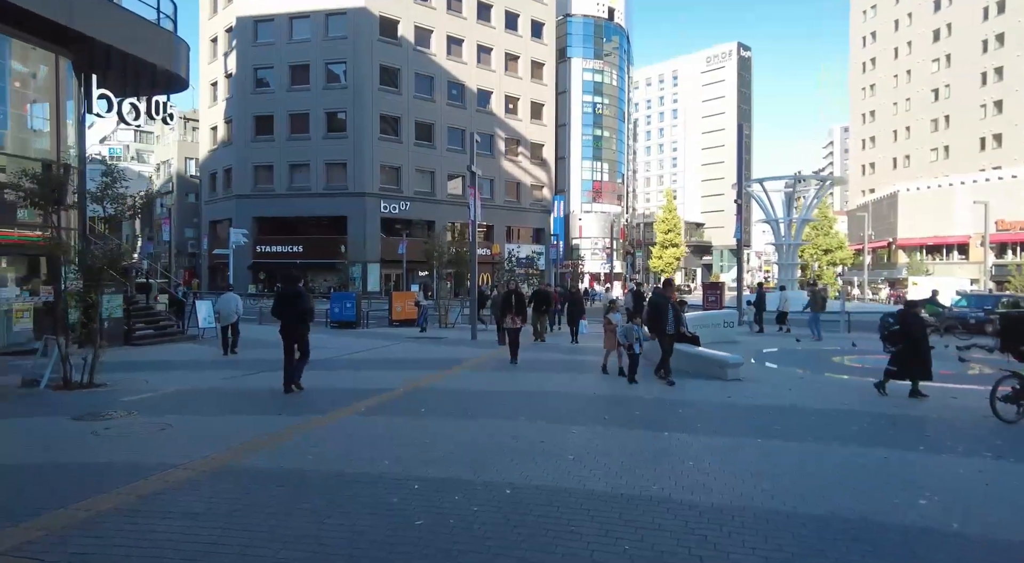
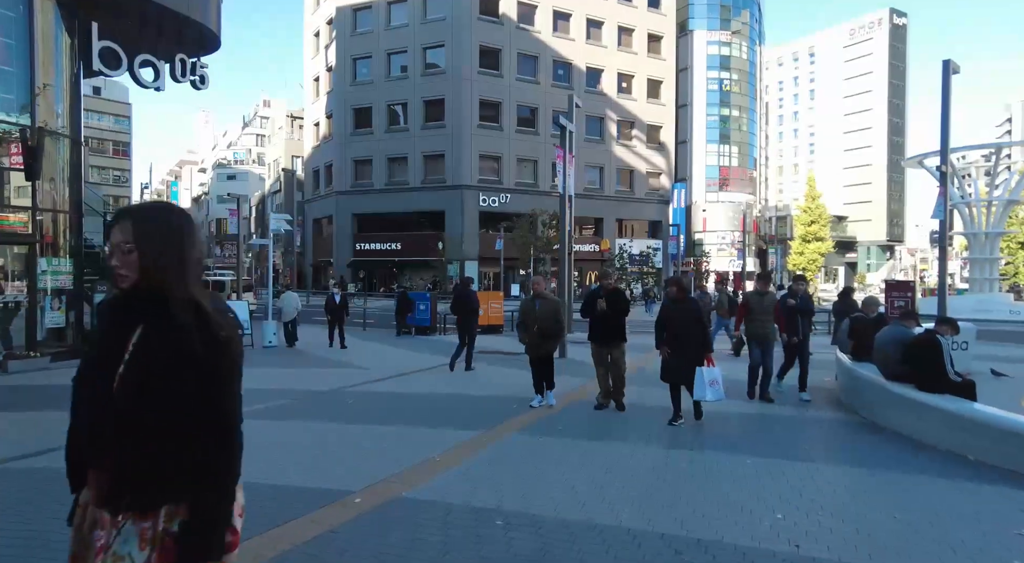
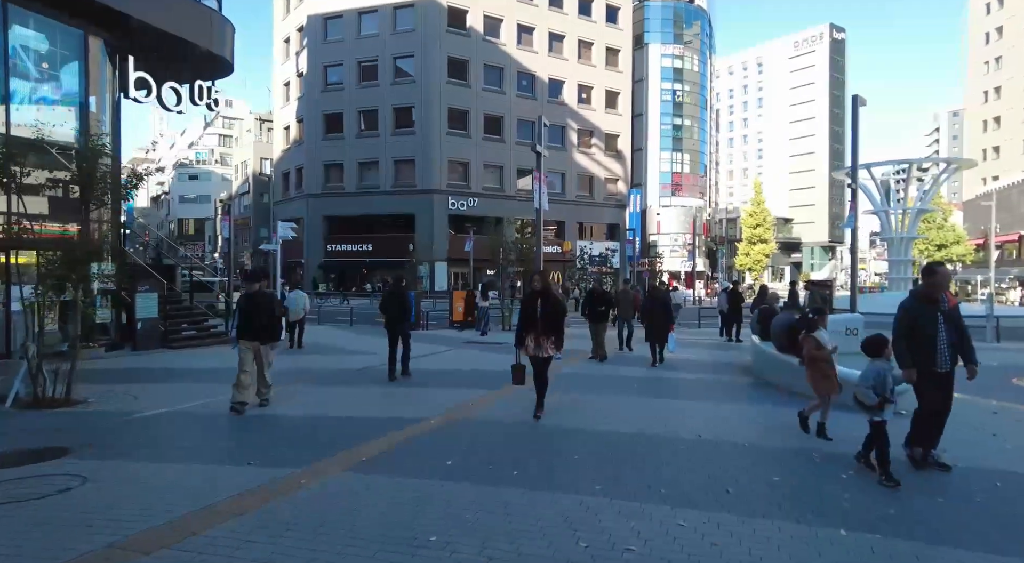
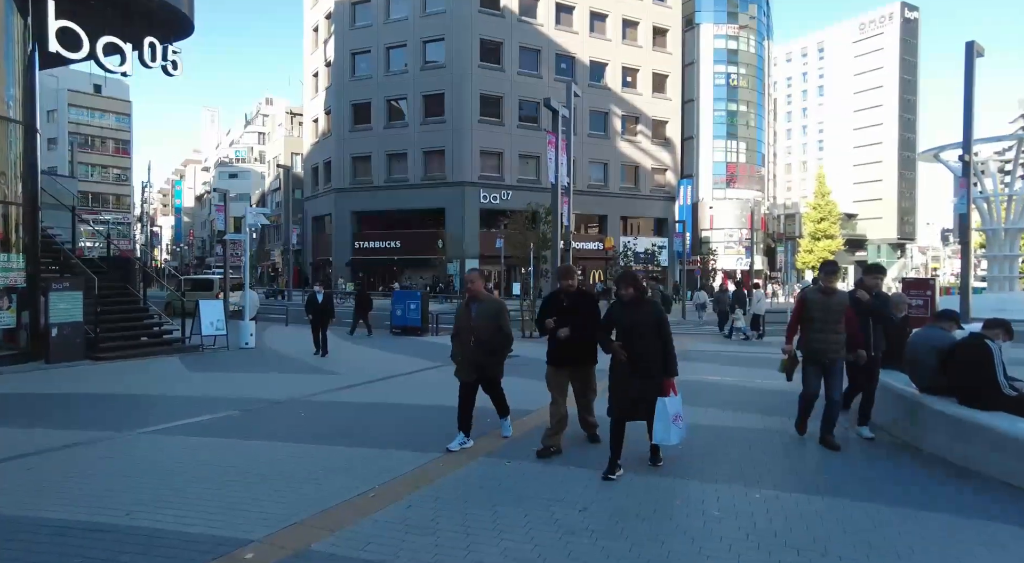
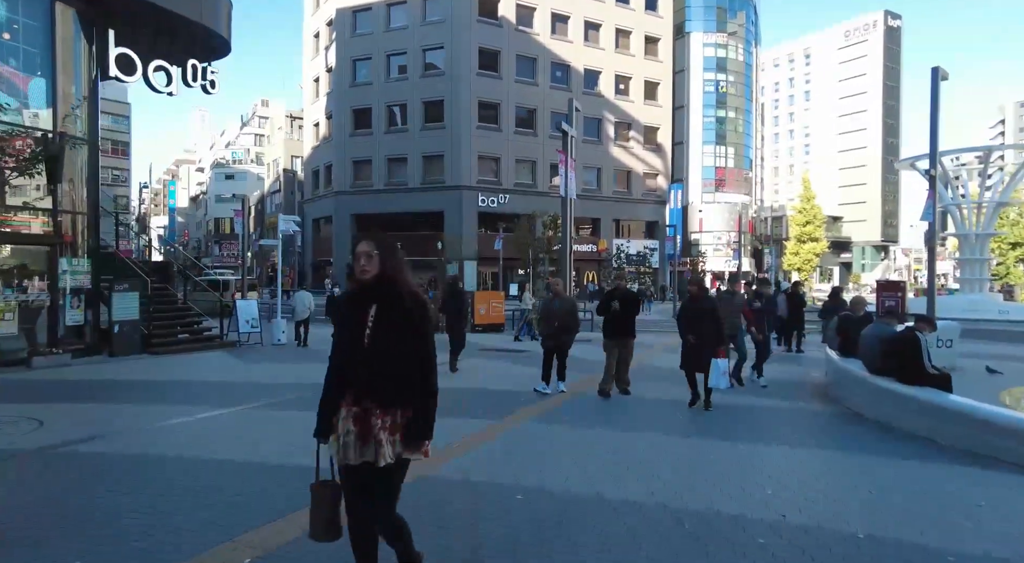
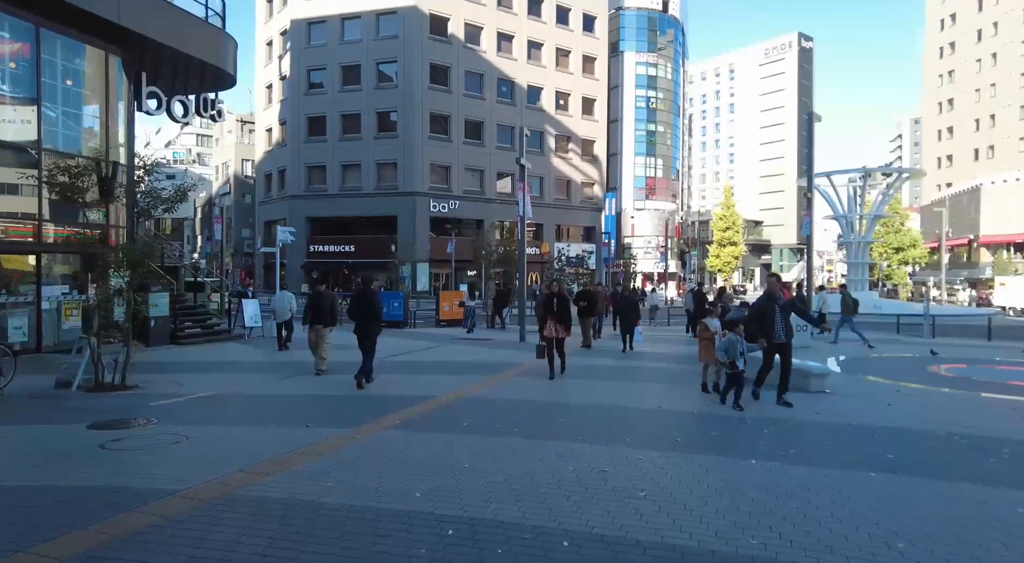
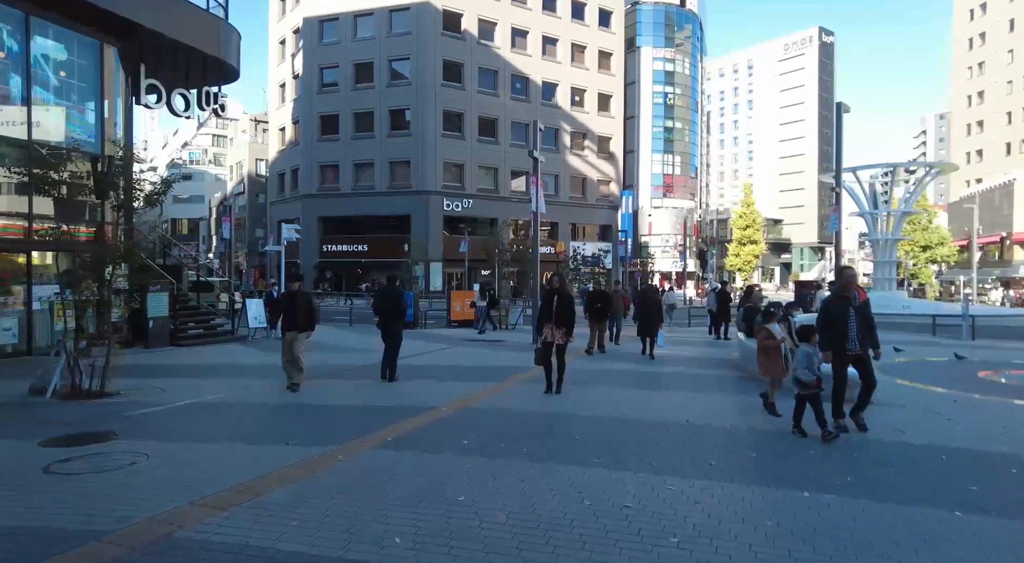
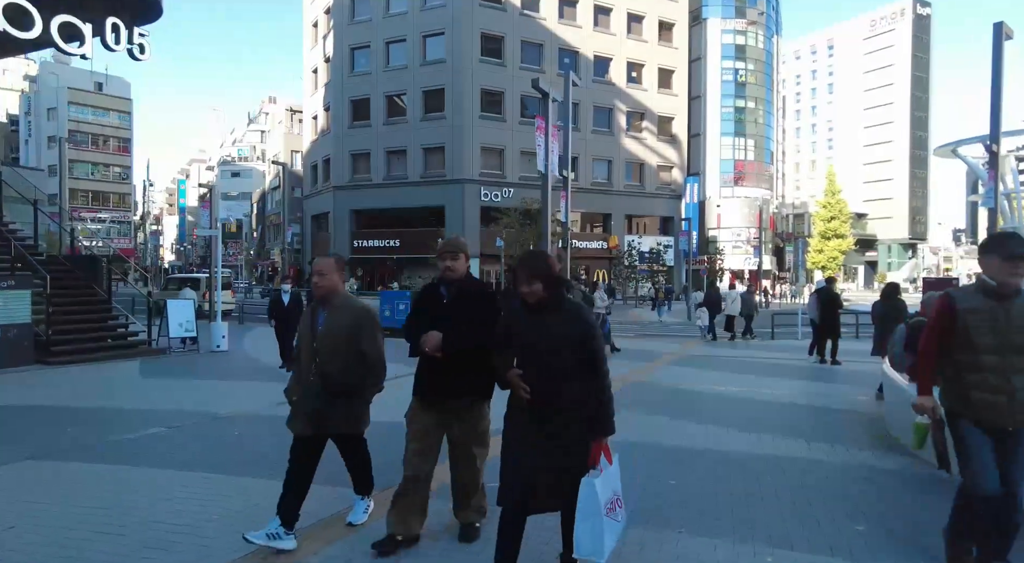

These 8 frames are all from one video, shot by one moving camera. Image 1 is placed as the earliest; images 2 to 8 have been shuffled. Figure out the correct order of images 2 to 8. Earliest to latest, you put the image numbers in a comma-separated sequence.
6, 7, 3, 5, 2, 4, 8
